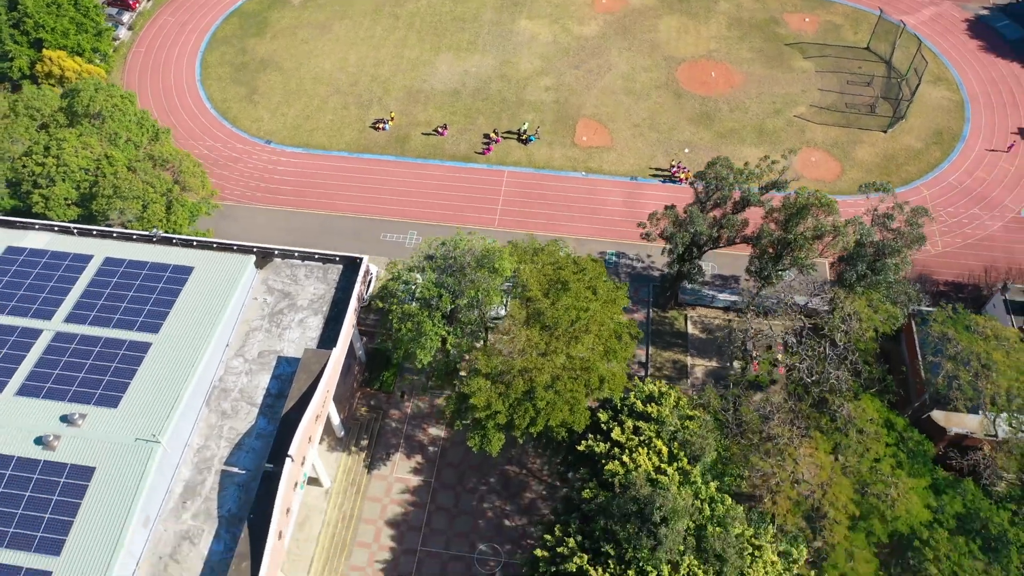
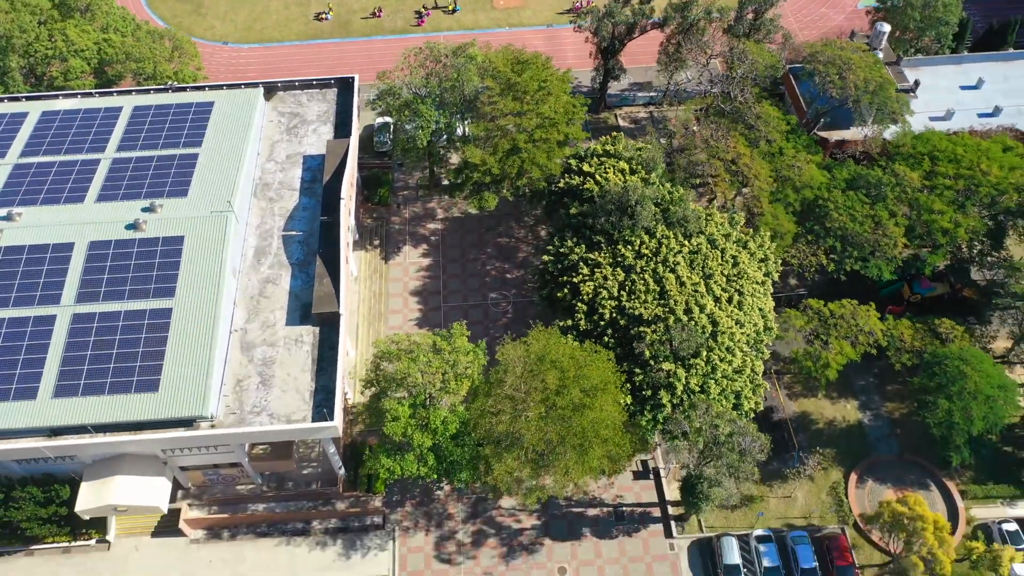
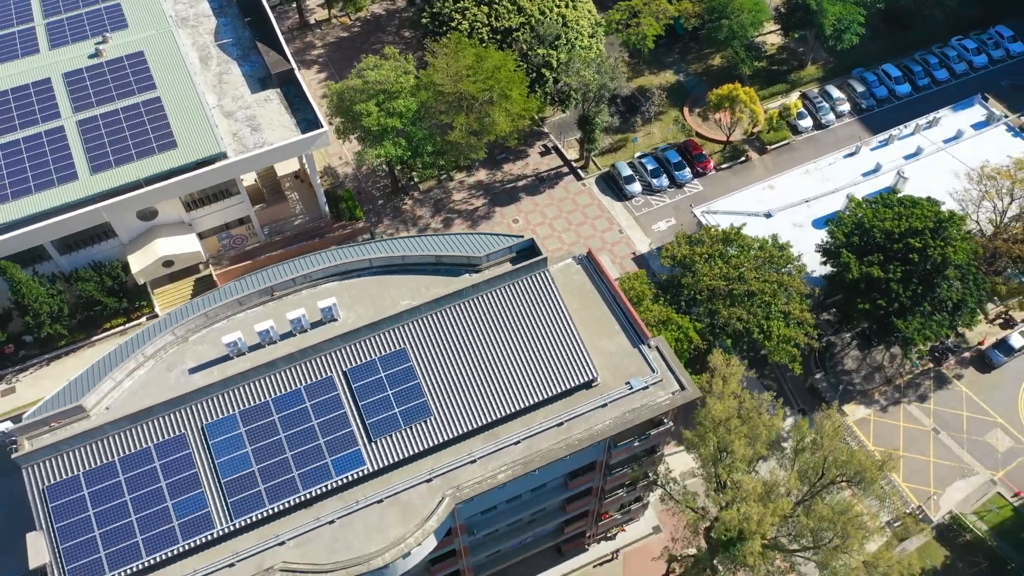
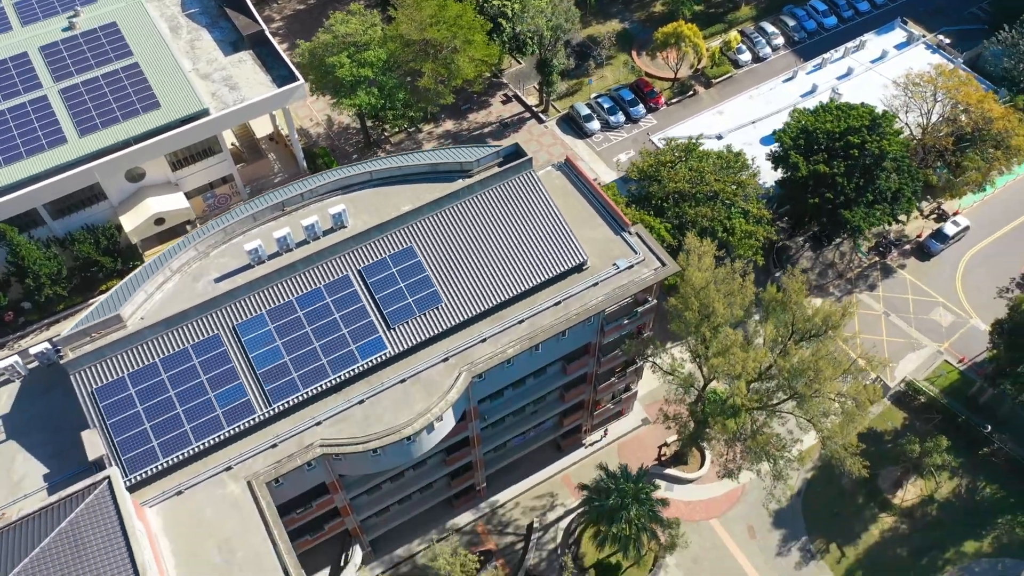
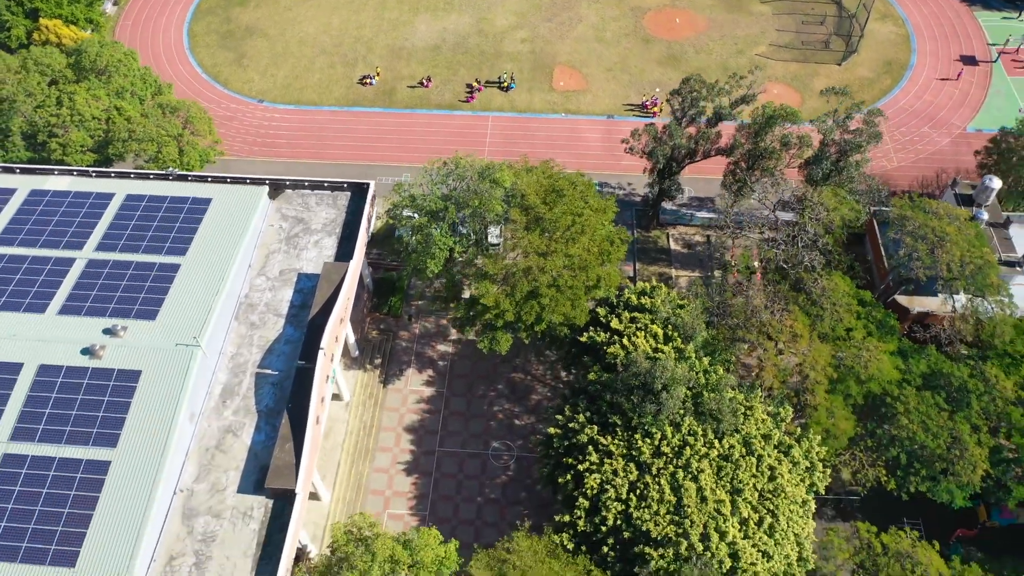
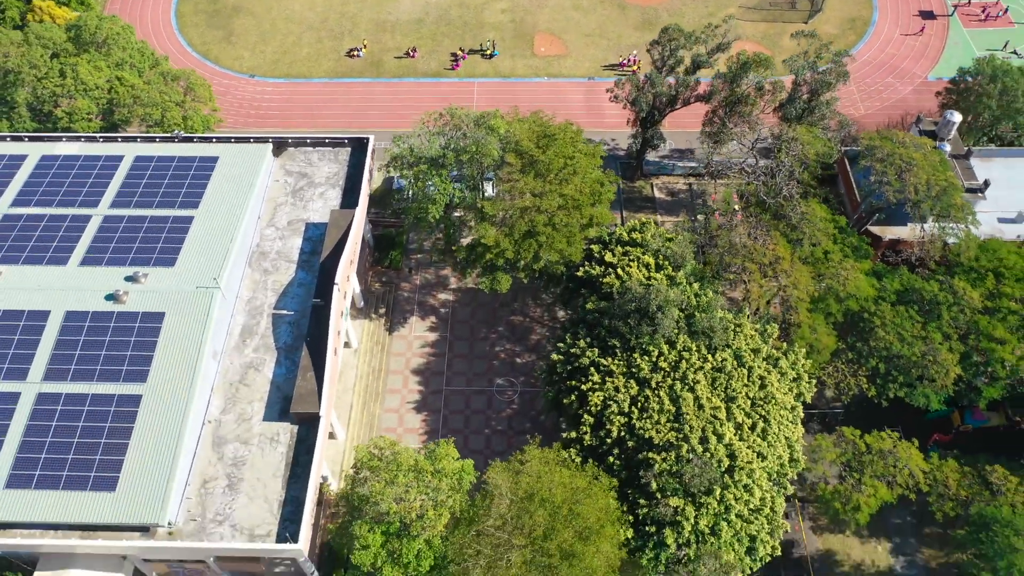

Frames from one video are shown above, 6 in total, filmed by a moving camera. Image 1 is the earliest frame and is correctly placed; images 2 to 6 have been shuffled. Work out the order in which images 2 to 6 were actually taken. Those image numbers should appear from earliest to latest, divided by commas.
5, 6, 2, 3, 4
